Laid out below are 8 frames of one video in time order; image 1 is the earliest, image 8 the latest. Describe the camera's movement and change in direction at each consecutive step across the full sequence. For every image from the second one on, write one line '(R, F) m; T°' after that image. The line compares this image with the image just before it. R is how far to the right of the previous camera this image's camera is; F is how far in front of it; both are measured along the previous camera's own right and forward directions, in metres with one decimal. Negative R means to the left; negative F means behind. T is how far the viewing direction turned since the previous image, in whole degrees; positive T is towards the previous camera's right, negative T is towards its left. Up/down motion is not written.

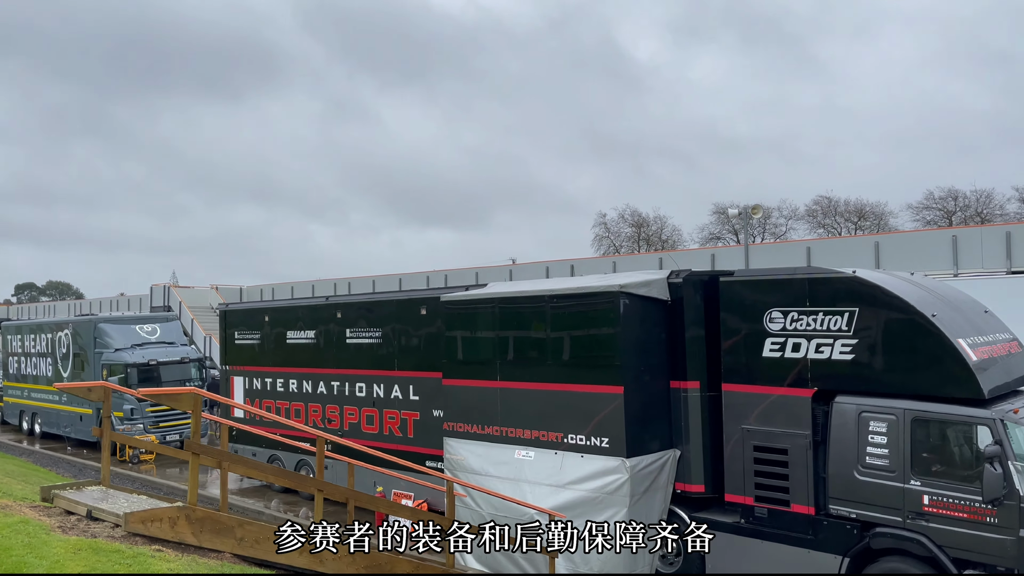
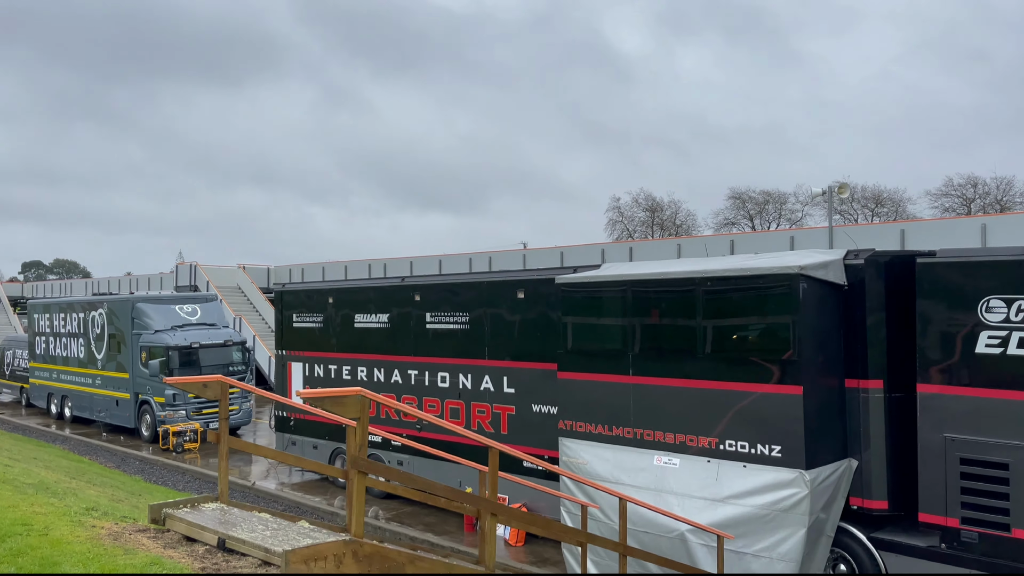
(-1.3, +1.2) m; 0°
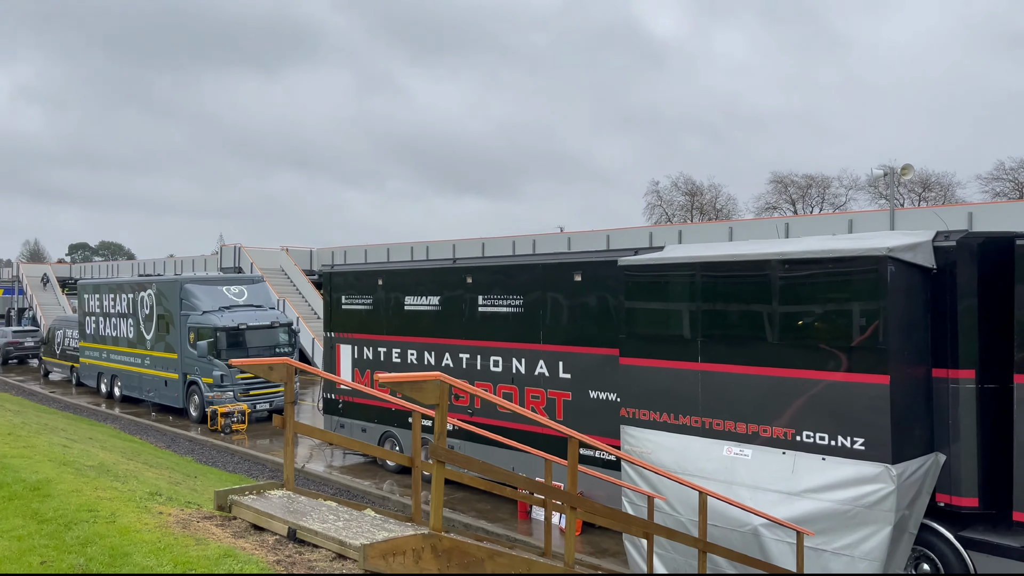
(-0.3, +0.3) m; -3°
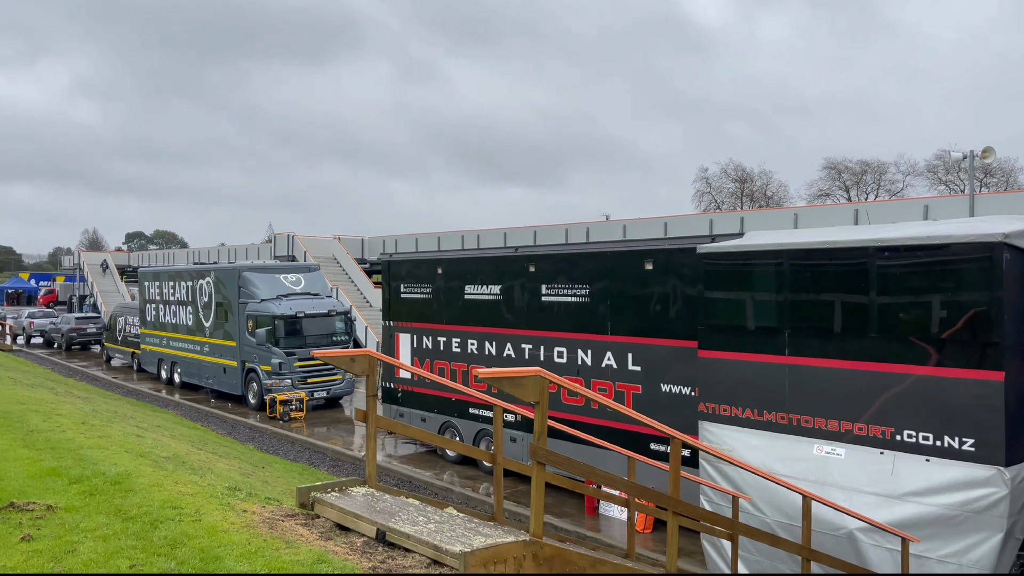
(-0.3, +0.3) m; -3°
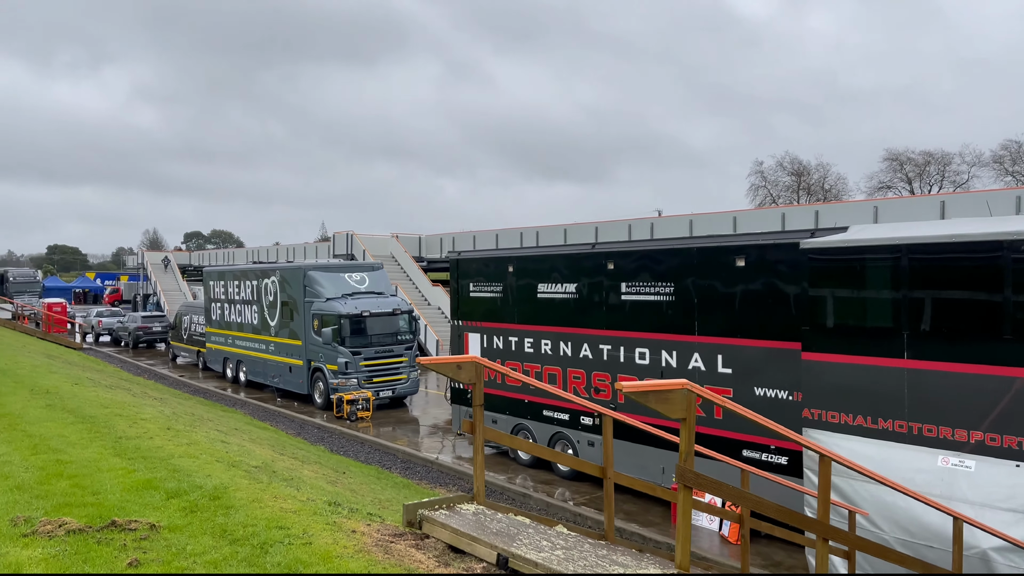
(-0.4, +0.4) m; -4°
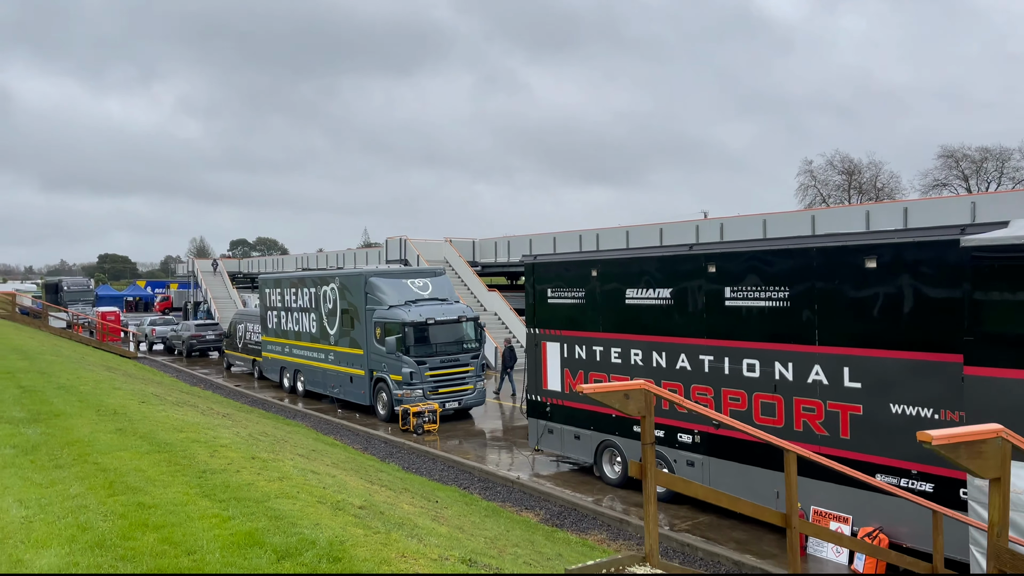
(-0.6, +0.8) m; -3°
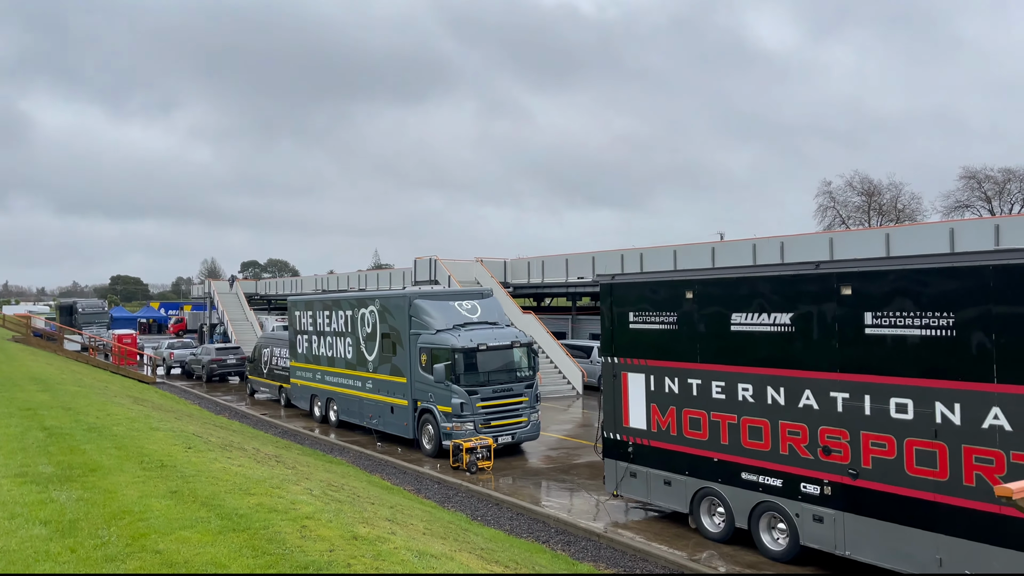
(-1.0, +1.3) m; -1°
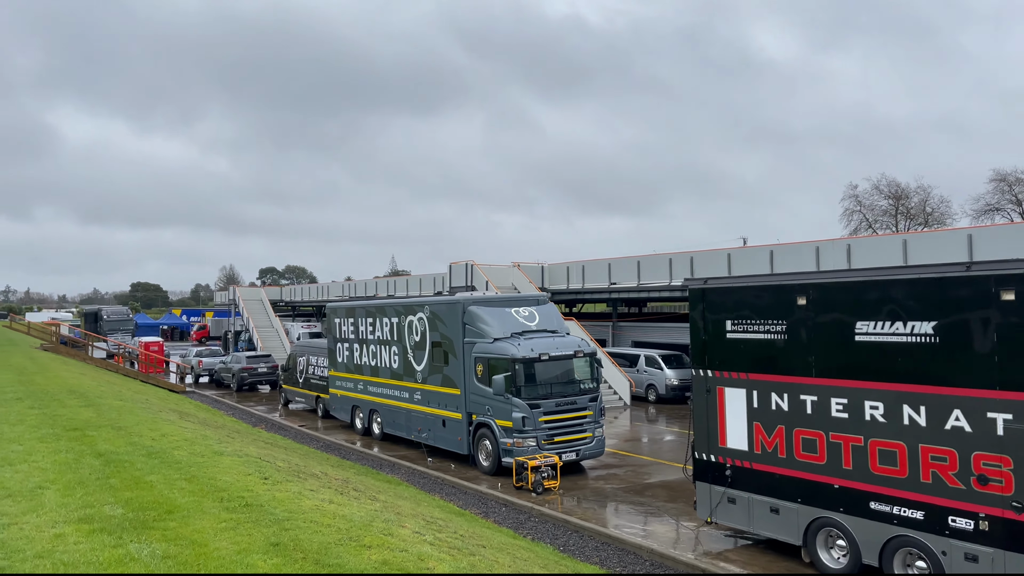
(-0.9, +1.0) m; -1°
